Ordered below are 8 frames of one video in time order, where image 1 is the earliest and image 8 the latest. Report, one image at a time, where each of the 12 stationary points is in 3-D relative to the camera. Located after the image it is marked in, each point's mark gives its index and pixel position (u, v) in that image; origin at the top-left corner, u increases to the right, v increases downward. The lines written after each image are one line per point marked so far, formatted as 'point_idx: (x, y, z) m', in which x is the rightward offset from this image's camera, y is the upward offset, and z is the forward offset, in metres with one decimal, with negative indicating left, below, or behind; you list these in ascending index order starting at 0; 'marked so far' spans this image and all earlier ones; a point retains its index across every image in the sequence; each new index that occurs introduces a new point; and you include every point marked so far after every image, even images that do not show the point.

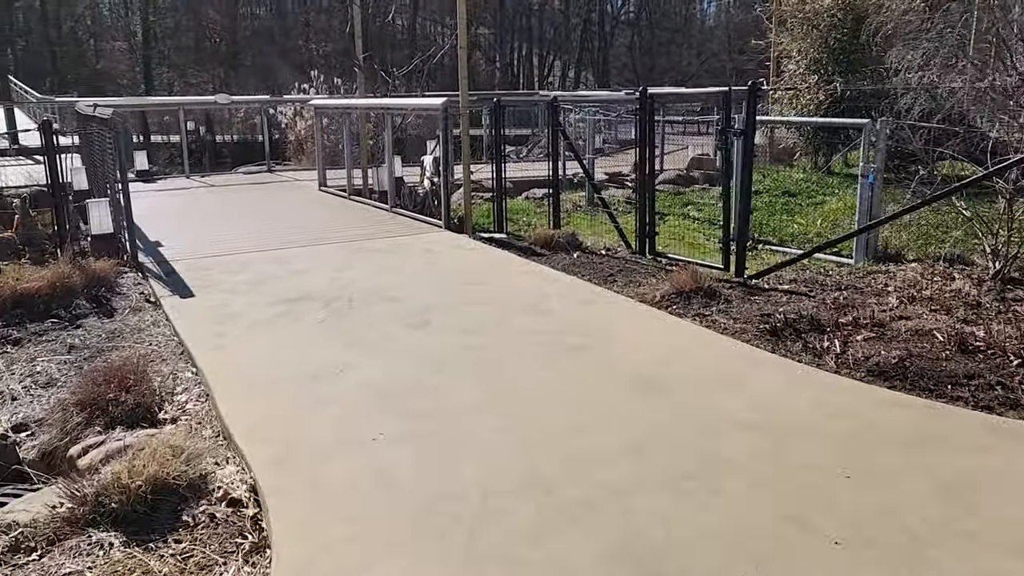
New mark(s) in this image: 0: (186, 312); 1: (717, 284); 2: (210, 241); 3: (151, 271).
0: (-2.1, -0.2, +5.5) m
1: (+1.5, 0.0, +5.9) m
2: (-3.0, +0.5, +8.2) m
3: (-2.9, +0.1, +6.7) m
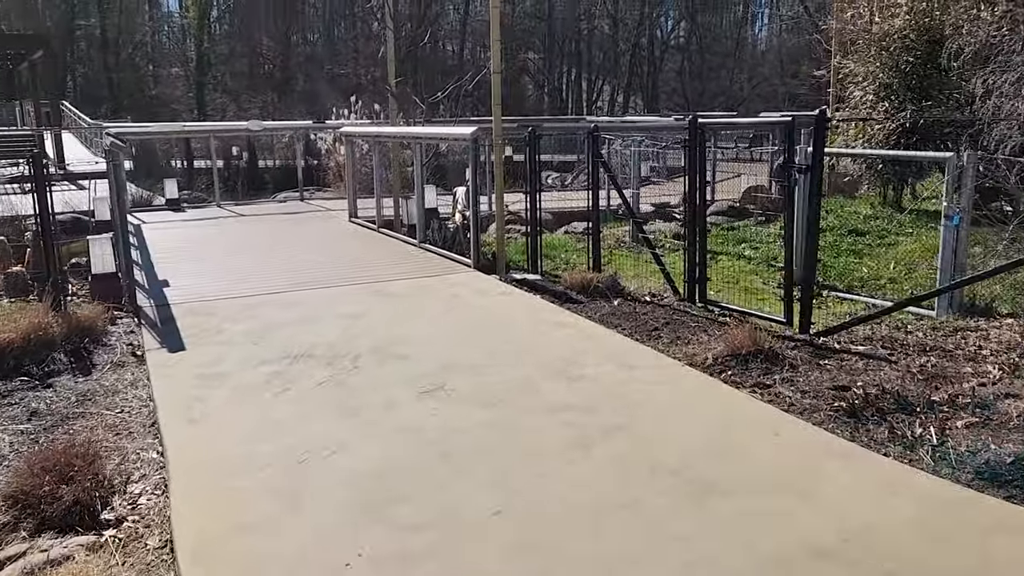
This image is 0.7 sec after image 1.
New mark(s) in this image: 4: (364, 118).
0: (-2.0, -0.5, +4.8) m
1: (+1.6, -0.3, +5.1) m
2: (-2.6, +0.1, +7.6) m
3: (-2.7, -0.2, +6.1) m
4: (-3.4, +3.9, +19.3) m
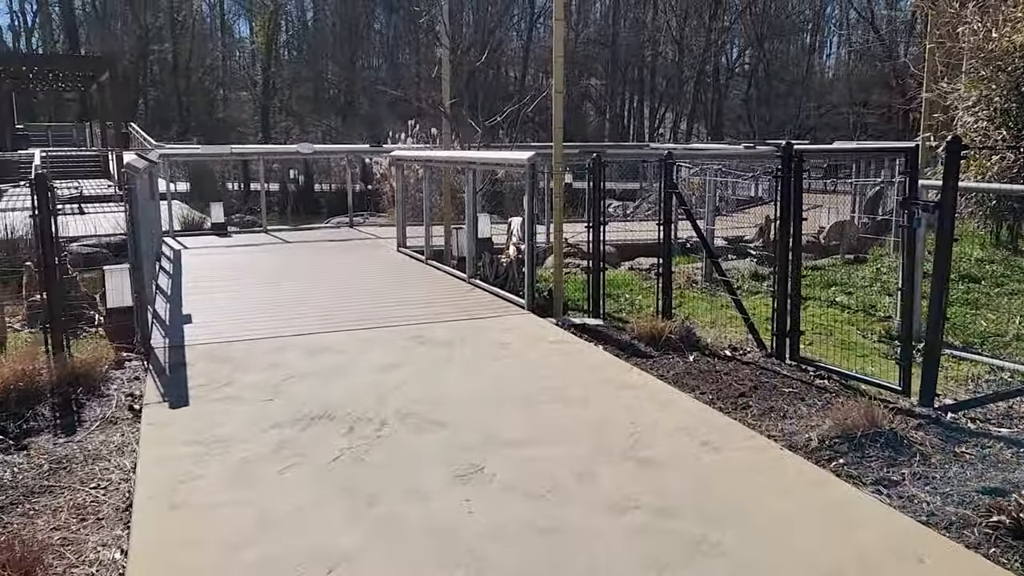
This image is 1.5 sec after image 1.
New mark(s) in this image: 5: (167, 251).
0: (-1.7, -0.7, +4.1) m
1: (+1.9, -0.7, +4.1) m
2: (-2.2, -0.2, +6.9) m
3: (-2.3, -0.5, +5.4) m
4: (-2.0, +3.3, +18.7) m
5: (-4.6, +0.5, +11.1) m
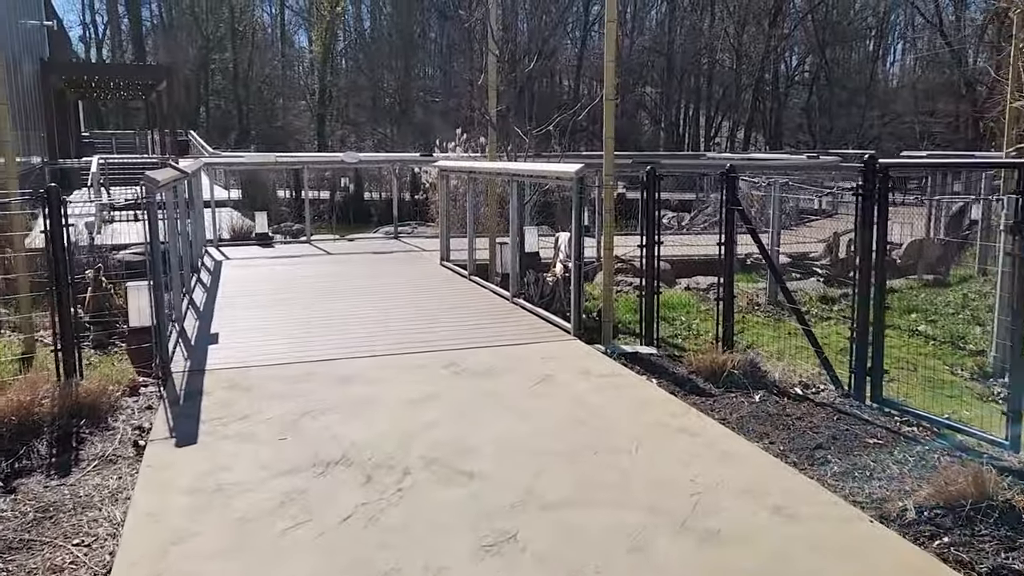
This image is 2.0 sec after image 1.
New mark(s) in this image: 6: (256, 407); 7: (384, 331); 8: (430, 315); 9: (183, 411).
0: (-1.5, -0.8, +3.7) m
1: (+2.1, -0.8, +3.5) m
2: (-1.8, -0.4, +6.5) m
3: (-2.0, -0.6, +5.0) m
4: (-0.9, +3.0, +18.4) m
5: (-3.9, +0.3, +10.9) m
6: (-1.4, -0.7, +4.6) m
7: (-1.0, -0.3, +6.6) m
8: (-0.7, -0.2, +7.3) m
9: (-1.8, -0.7, +4.6) m
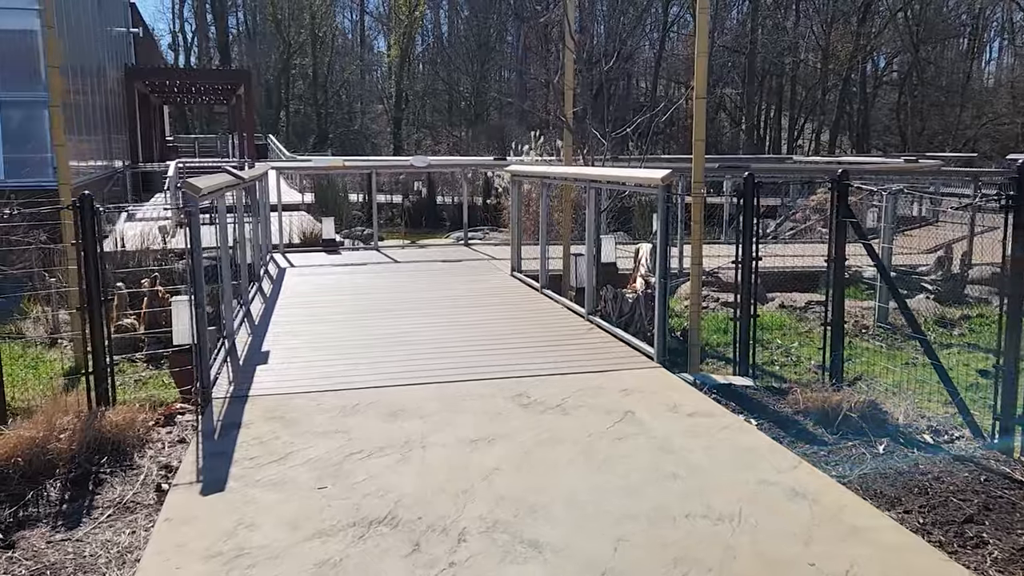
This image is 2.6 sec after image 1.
0: (-1.3, -0.9, +3.2) m
1: (+2.3, -1.0, +2.6) m
2: (-1.3, -0.5, +6.0) m
3: (-1.6, -0.7, +4.5) m
4: (+0.7, +2.9, +17.7) m
5: (-3.0, +0.2, +10.5) m
6: (-1.1, -0.8, +4.1) m
7: (-0.5, -0.5, +6.1) m
8: (-0.1, -0.4, +6.7) m
9: (-1.4, -0.8, +4.1) m
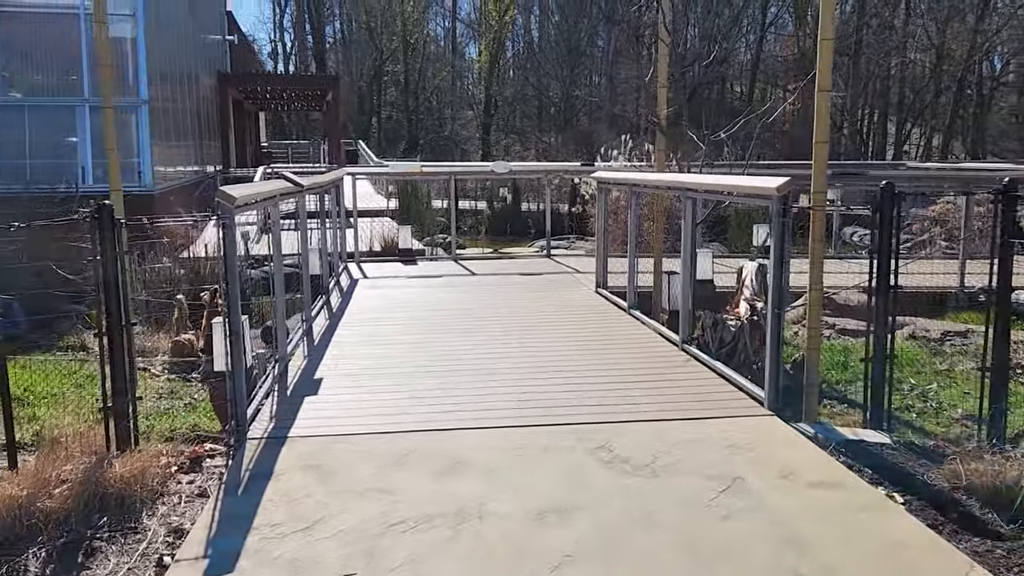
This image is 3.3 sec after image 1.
0: (-1.1, -1.1, +2.5) m
1: (+2.5, -1.2, +1.6) m
2: (-0.8, -0.6, +5.3) m
3: (-1.3, -0.8, +3.9) m
4: (+2.5, +2.6, +16.8) m
5: (-2.0, +0.1, +10.0) m
6: (-0.7, -0.9, +3.4) m
7: (+0.1, -0.6, +5.3) m
8: (+0.5, -0.5, +5.9) m
9: (-1.1, -0.9, +3.4) m
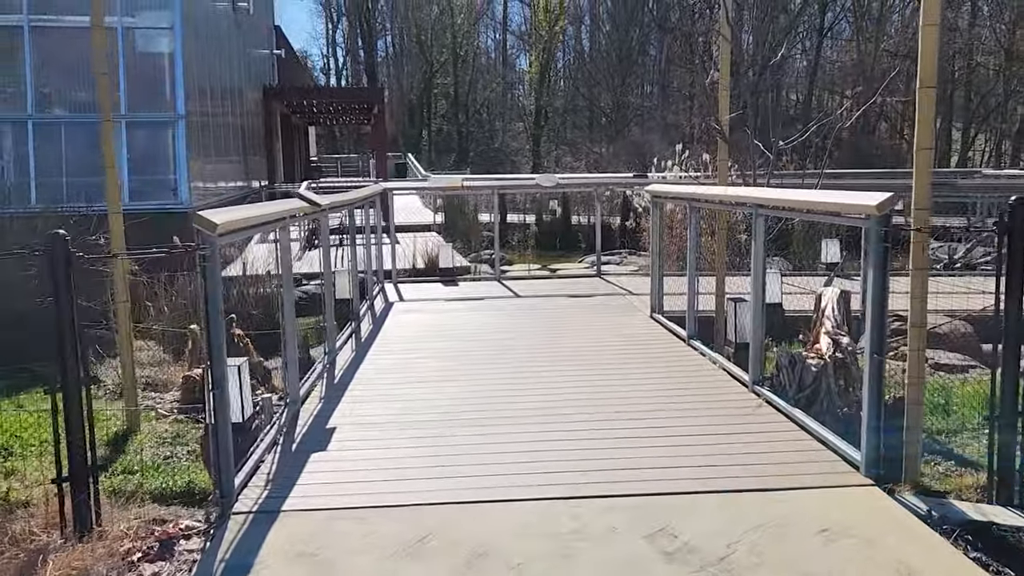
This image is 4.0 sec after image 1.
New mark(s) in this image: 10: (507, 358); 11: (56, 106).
0: (-1.0, -1.2, +1.8) m
1: (+2.5, -1.3, +0.7) m
2: (-0.5, -0.8, +4.6) m
3: (-1.1, -1.0, +3.2) m
4: (+3.4, +2.3, +15.9) m
5: (-1.5, -0.2, +9.4) m
6: (-0.6, -1.1, +2.7) m
7: (+0.3, -0.8, +4.5) m
8: (+0.7, -0.7, +5.1) m
9: (-1.0, -1.1, +2.7) m
10: (0.0, -0.6, +6.6) m
11: (-7.0, +2.8, +12.8) m
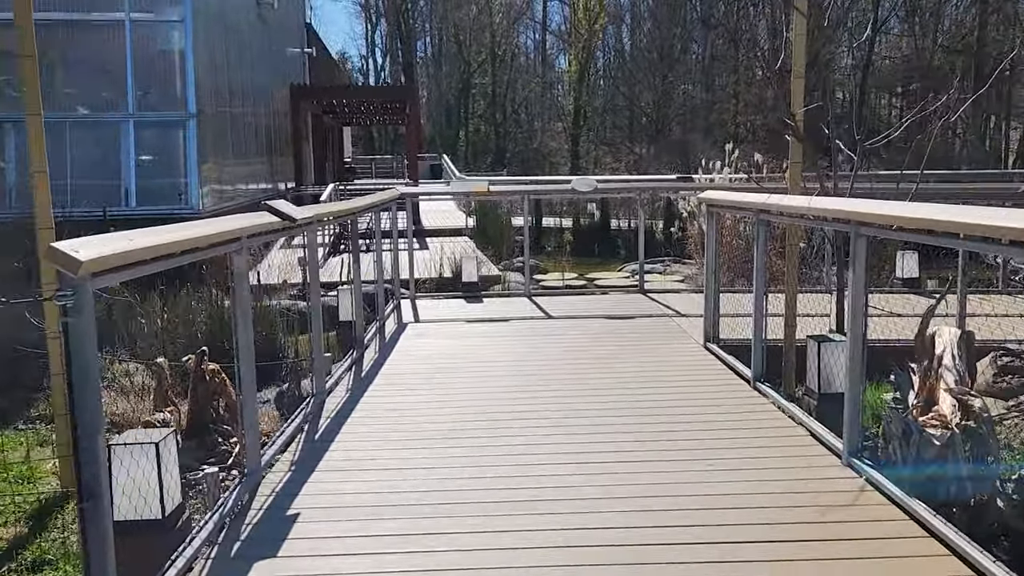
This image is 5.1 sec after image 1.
0: (-1.1, -1.4, +0.6) m
1: (+2.3, -1.5, -0.6) m
2: (-0.5, -1.0, +3.4) m
3: (-1.1, -1.2, +2.1) m
4: (+4.0, +2.0, +14.5) m
5: (-1.2, -0.4, +8.2) m
6: (-0.6, -1.3, +1.5) m
7: (+0.3, -1.0, +3.3) m
8: (+0.8, -0.9, +3.8) m
9: (-1.0, -1.3, +1.6) m
10: (+0.1, -0.7, +5.5) m
11: (-6.6, +2.6, +12.0) m
